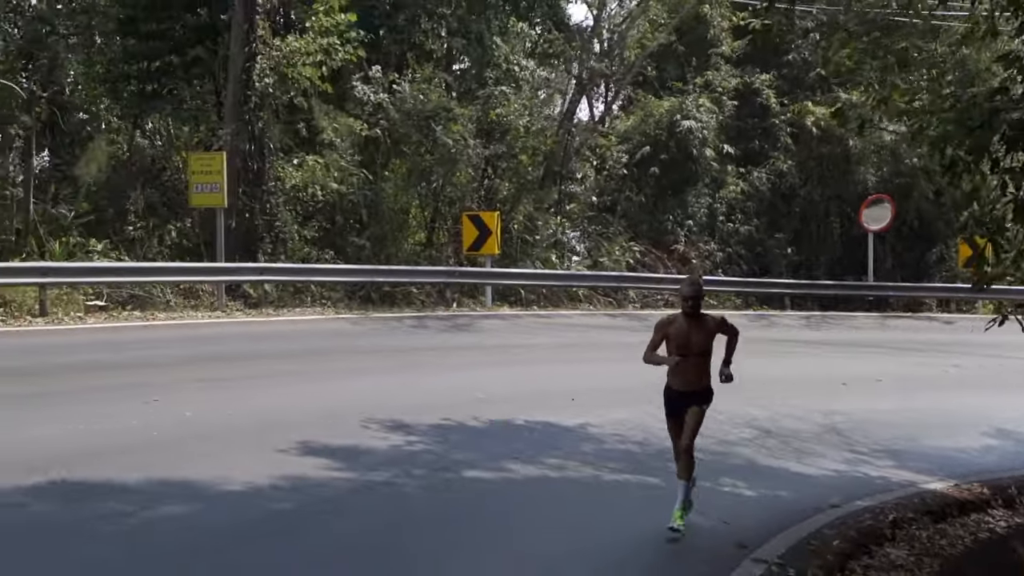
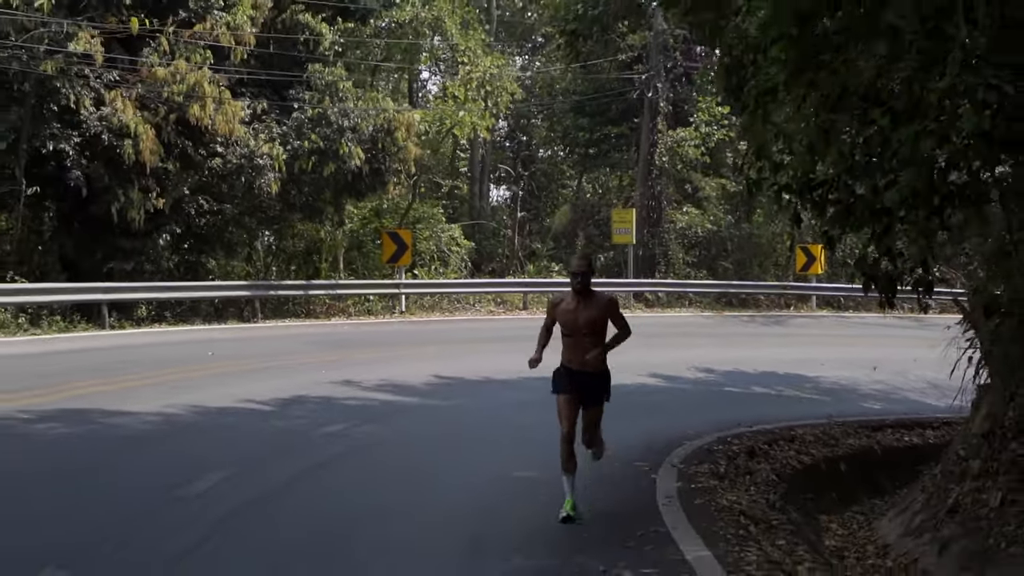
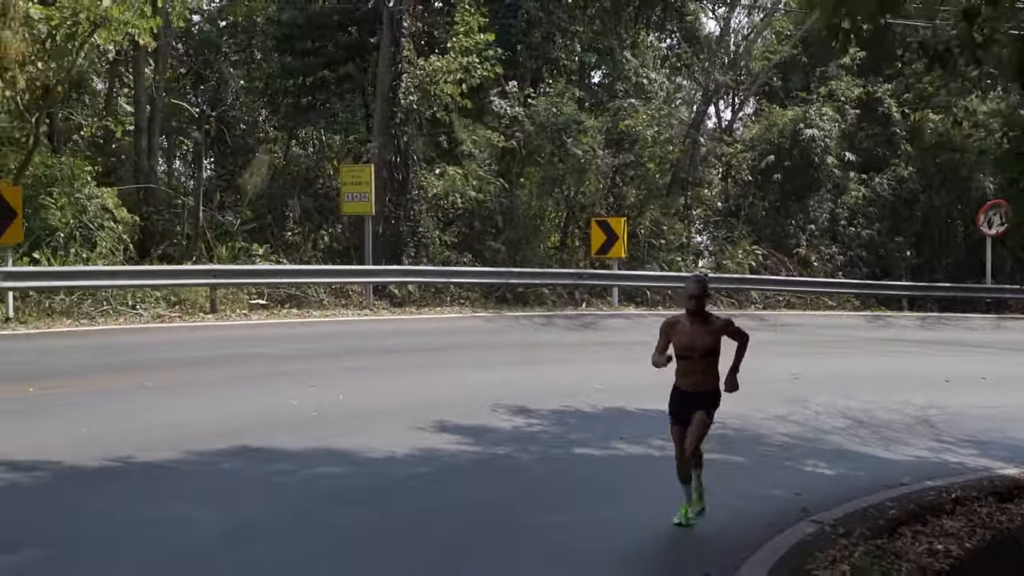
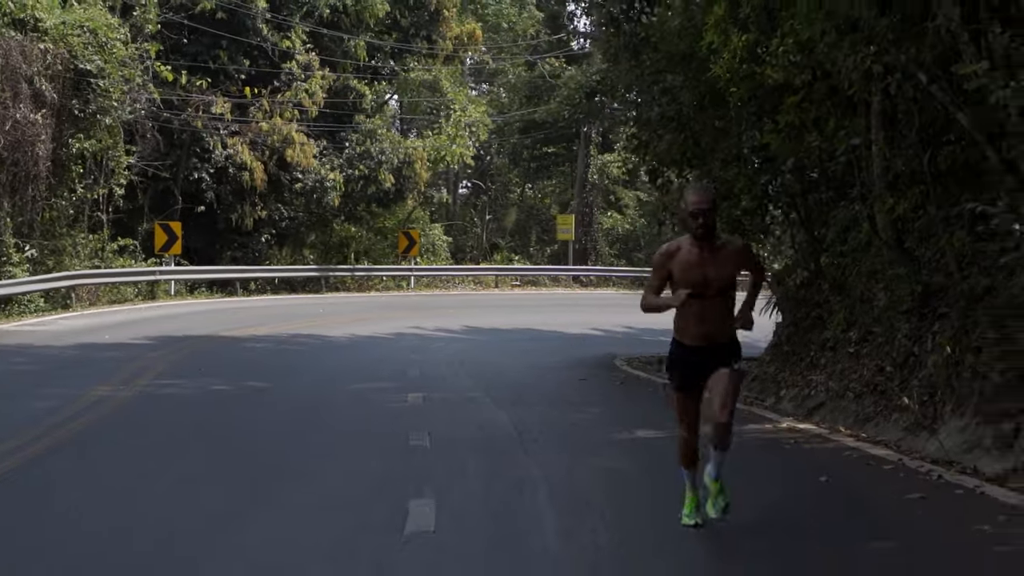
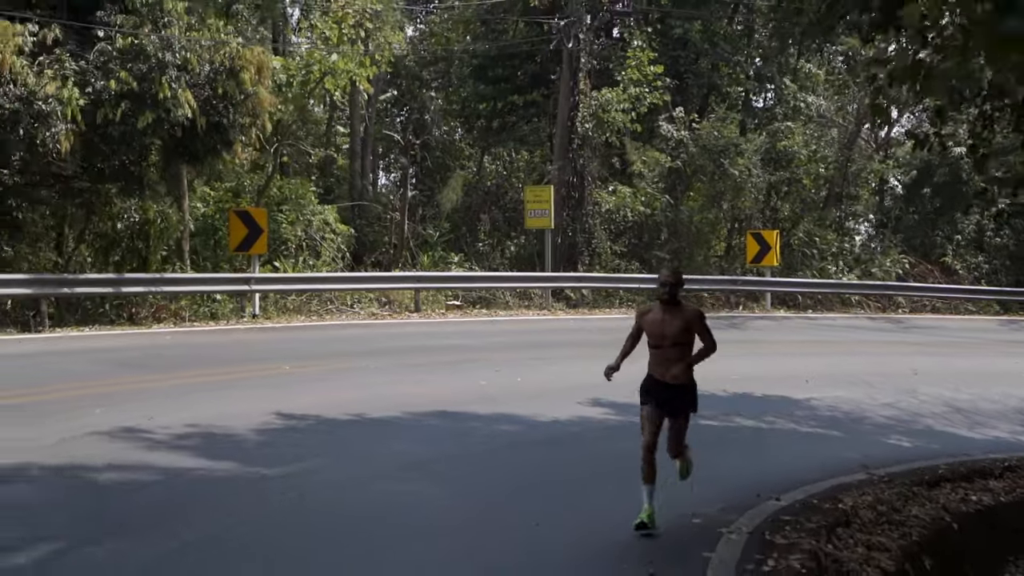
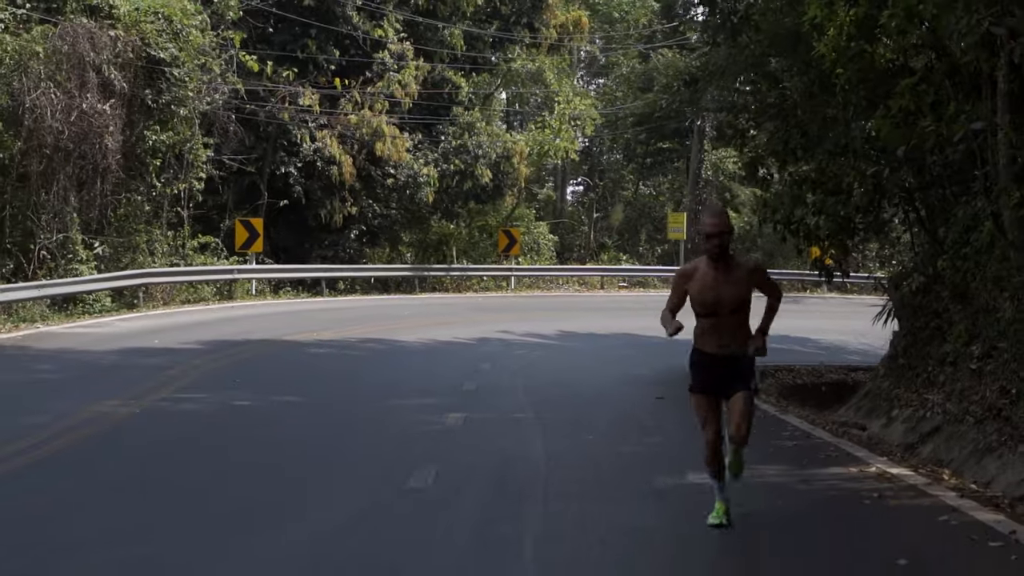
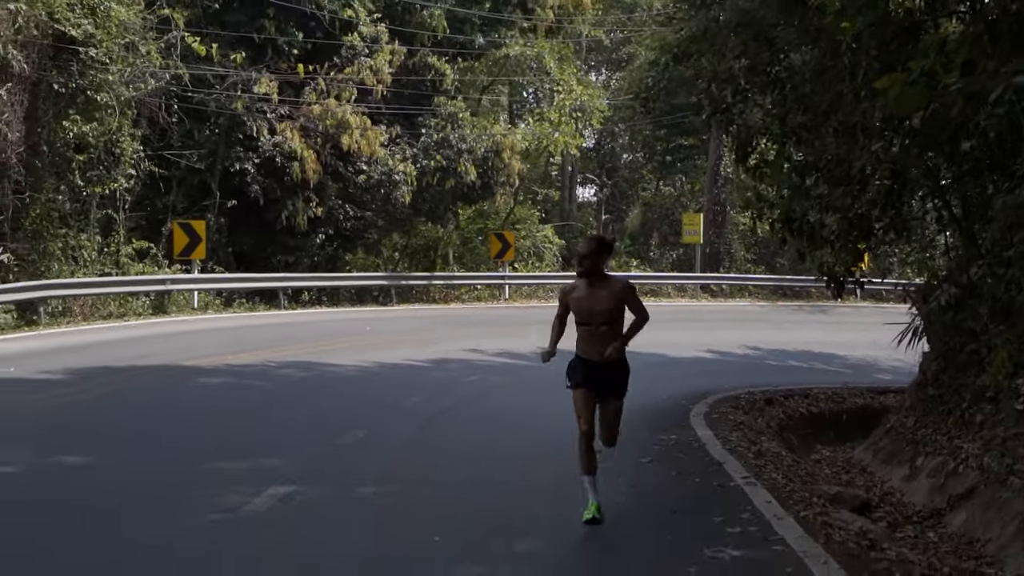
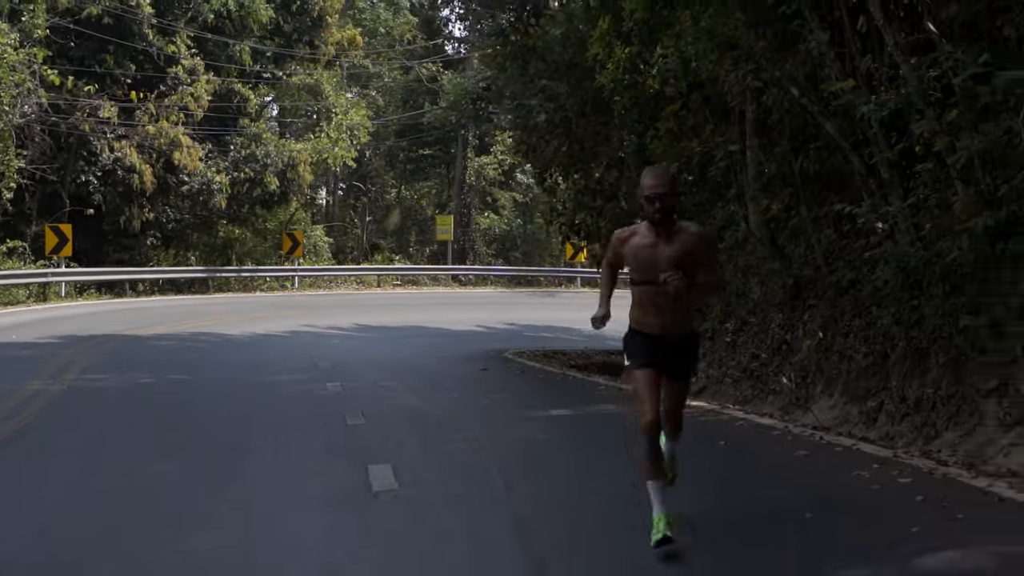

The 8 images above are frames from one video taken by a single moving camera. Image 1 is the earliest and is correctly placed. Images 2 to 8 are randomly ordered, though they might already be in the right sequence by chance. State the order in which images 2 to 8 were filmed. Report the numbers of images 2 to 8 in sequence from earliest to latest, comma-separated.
3, 5, 2, 7, 6, 4, 8
